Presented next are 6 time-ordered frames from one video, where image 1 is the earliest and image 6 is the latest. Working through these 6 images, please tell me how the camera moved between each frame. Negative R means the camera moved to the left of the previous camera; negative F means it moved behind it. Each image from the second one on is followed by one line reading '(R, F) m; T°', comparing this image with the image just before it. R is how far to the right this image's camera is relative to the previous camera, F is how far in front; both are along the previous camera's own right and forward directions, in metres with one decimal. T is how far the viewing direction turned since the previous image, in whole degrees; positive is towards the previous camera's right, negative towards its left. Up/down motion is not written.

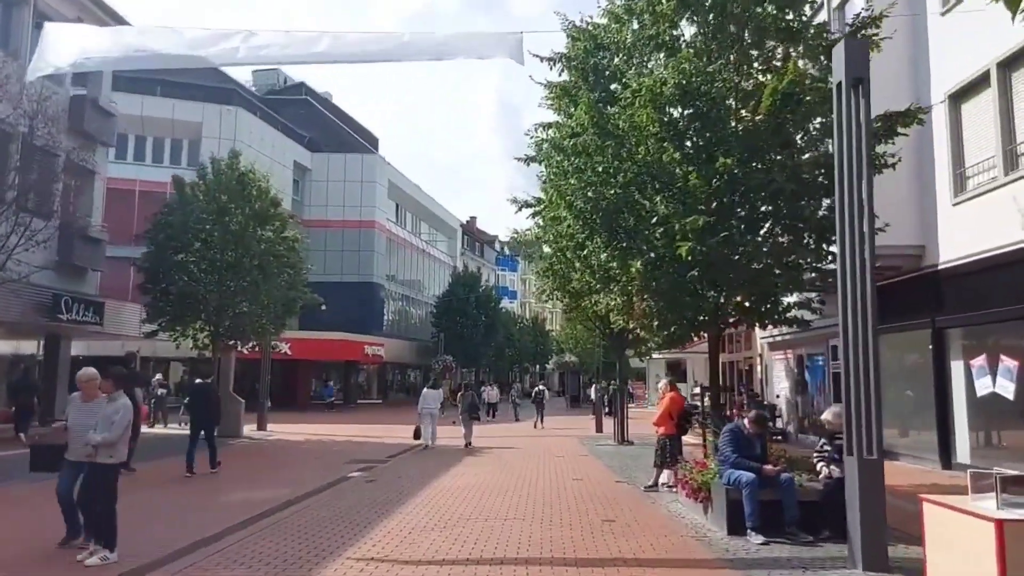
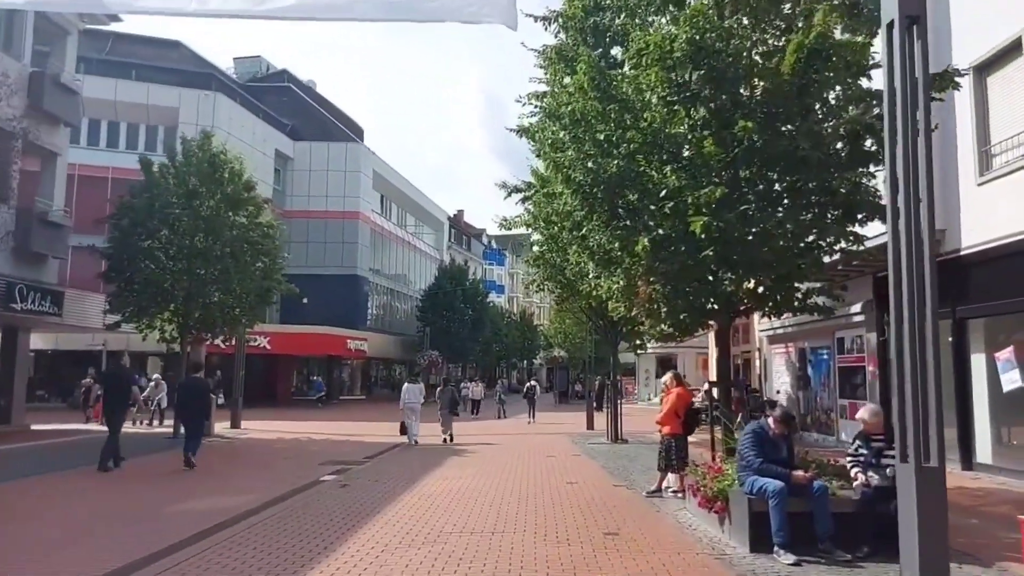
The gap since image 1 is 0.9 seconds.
(0.0, +1.3) m; +1°
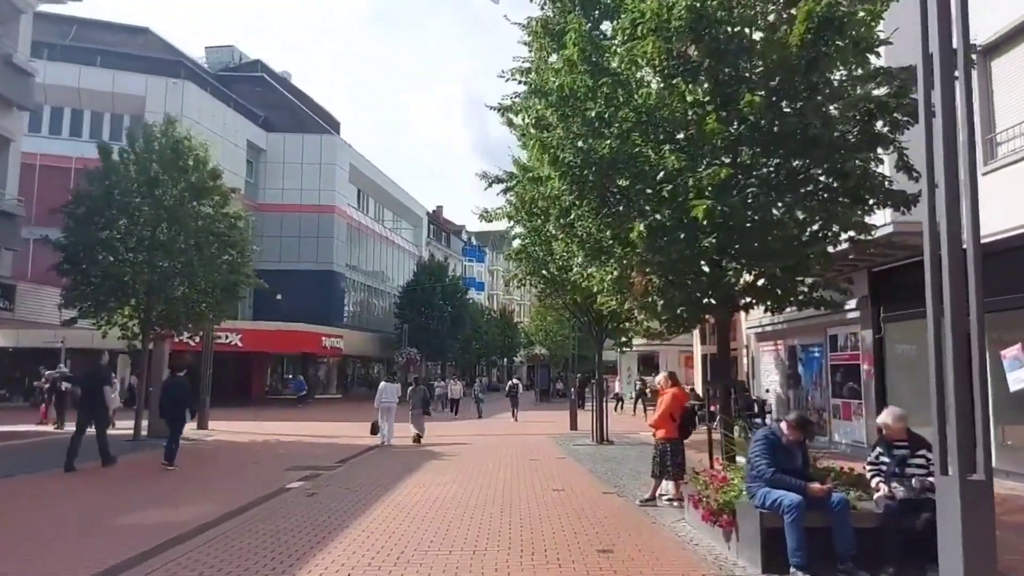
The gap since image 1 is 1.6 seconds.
(0.0, +0.9) m; +2°
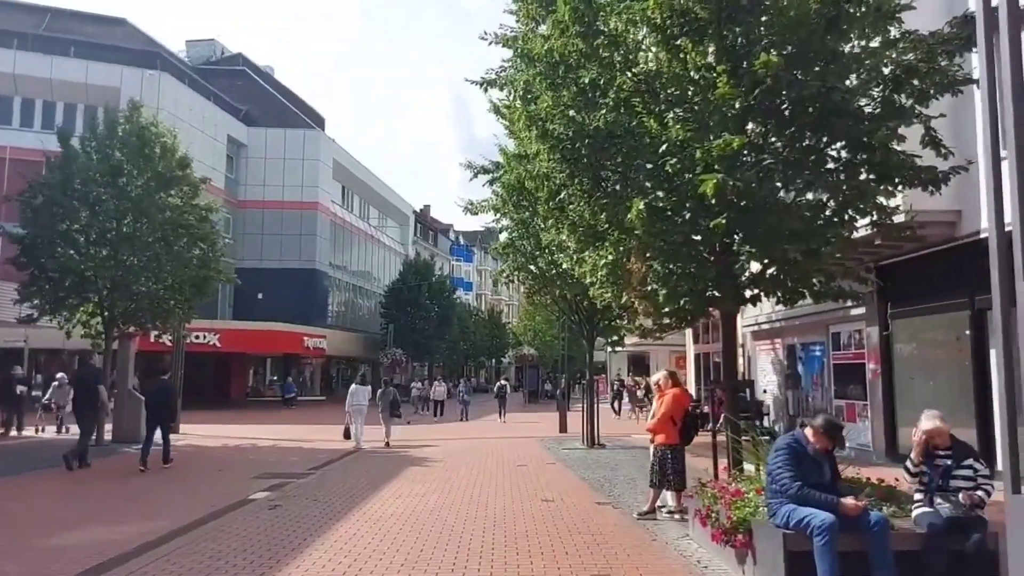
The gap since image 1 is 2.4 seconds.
(+0.1, +1.0) m; +1°
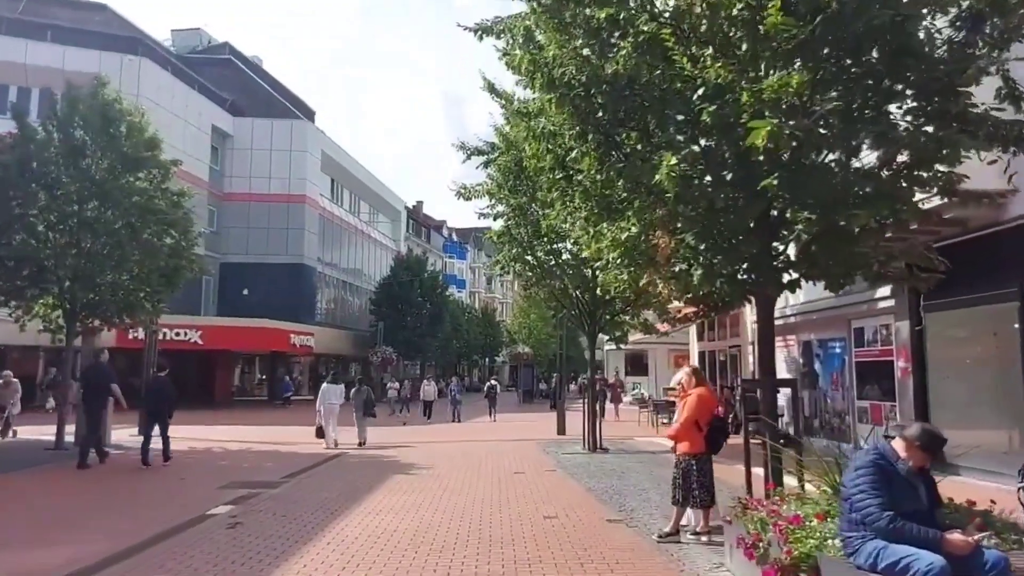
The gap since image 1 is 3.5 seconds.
(-0.1, +1.4) m; +1°
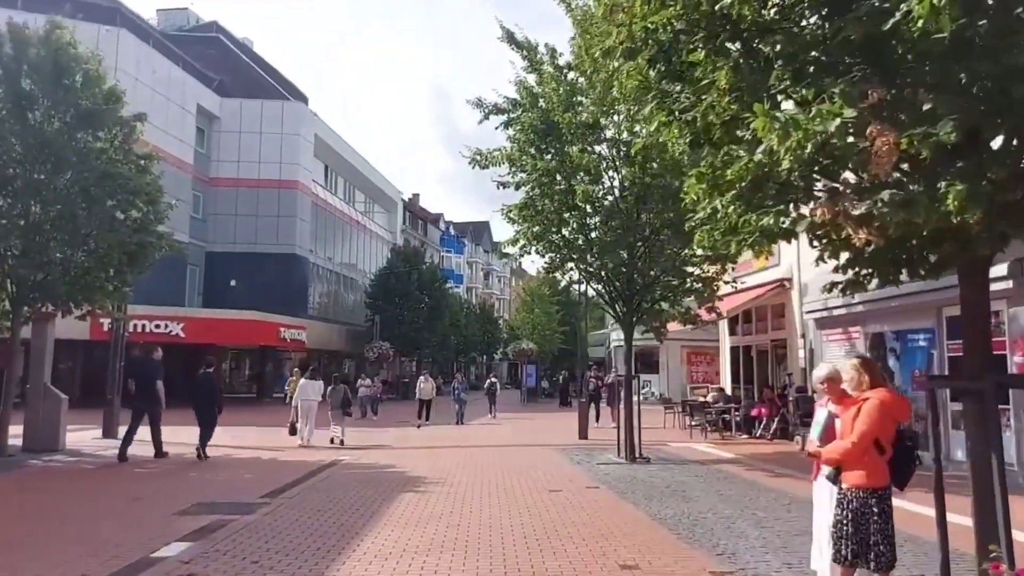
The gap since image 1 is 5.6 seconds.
(-0.7, +2.7) m; +1°
